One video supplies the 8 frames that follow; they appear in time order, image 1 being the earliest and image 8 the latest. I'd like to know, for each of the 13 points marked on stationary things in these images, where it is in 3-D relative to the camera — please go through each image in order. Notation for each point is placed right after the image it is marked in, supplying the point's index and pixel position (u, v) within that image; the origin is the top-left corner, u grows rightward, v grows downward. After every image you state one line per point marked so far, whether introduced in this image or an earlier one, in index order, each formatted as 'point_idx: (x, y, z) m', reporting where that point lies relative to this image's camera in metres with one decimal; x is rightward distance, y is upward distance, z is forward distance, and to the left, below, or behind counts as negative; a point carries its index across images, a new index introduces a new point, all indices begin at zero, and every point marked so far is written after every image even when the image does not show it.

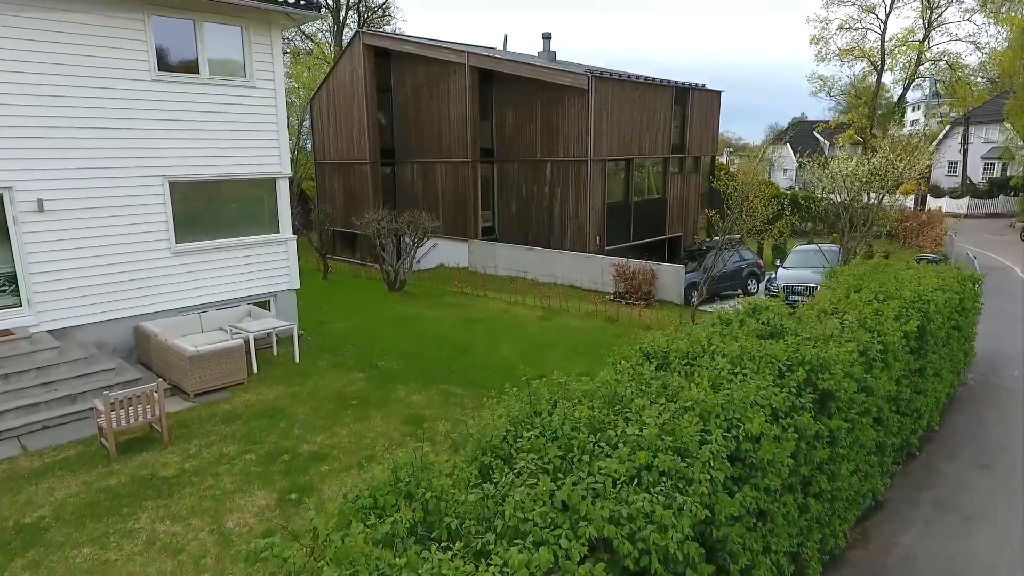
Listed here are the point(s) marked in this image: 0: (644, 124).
0: (+3.8, +4.7, +18.0) m
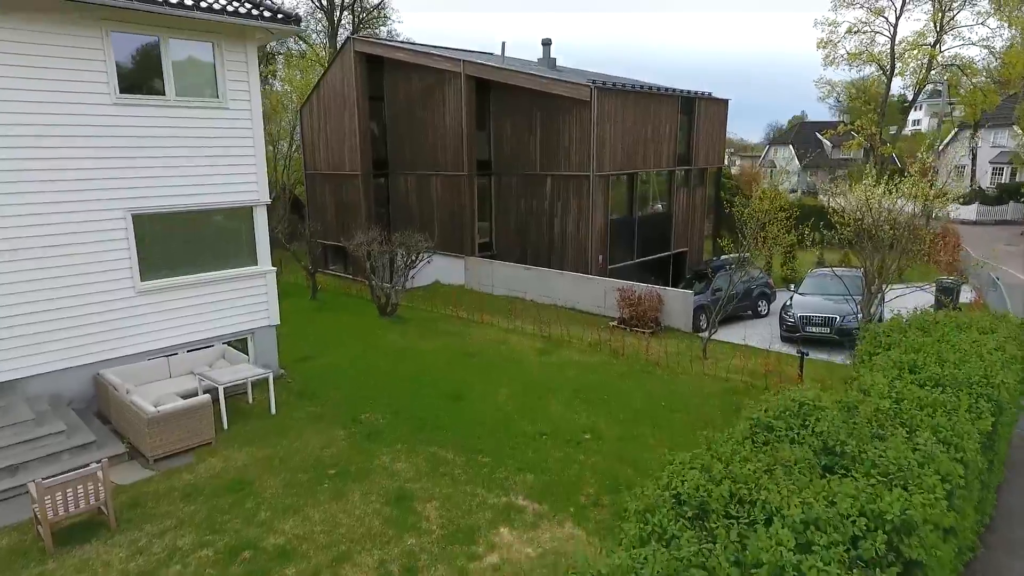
0: (+3.8, +4.2, +17.2) m
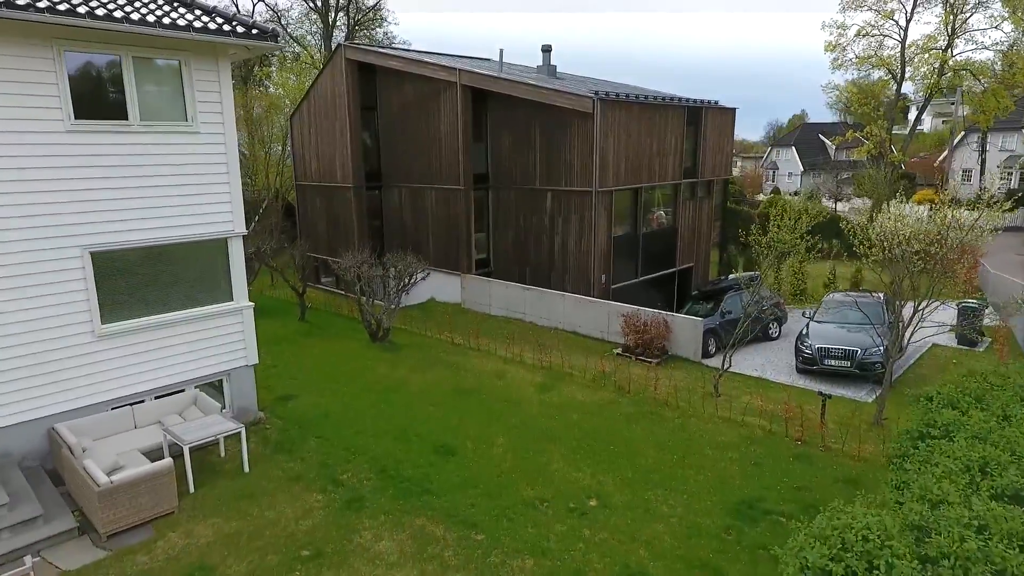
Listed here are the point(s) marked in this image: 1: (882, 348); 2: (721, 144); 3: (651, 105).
0: (+3.7, +3.7, +16.4) m
1: (+6.6, -1.1, +11.0) m
2: (+6.4, +4.4, +19.0) m
3: (+3.6, +4.7, +15.9) m
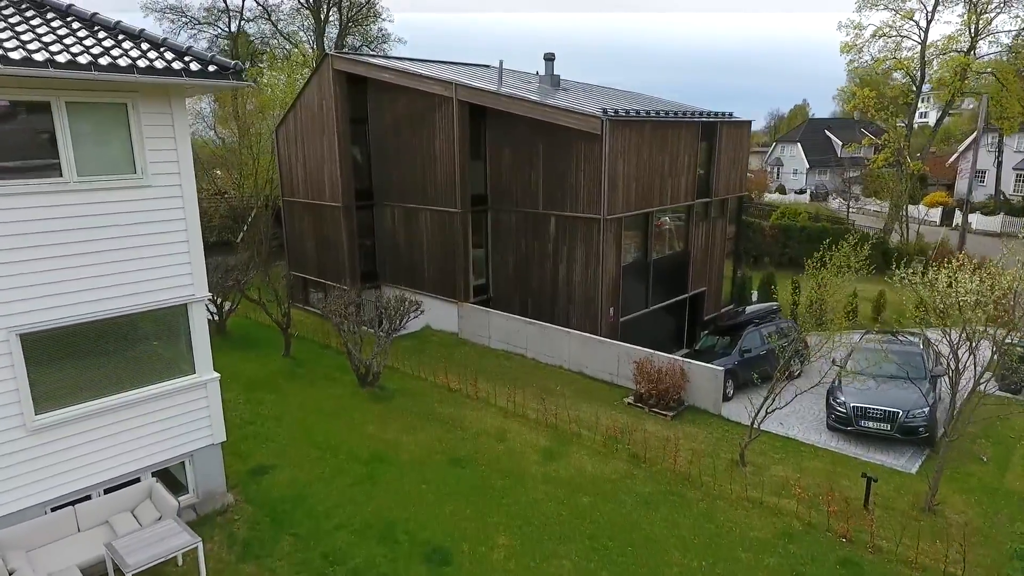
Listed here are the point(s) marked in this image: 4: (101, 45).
0: (+3.7, +2.9, +15.2) m
1: (+6.6, -2.0, +9.9) m
2: (+6.4, +3.7, +17.8) m
3: (+3.6, +3.9, +14.7) m
4: (-4.5, +2.6, +6.7) m
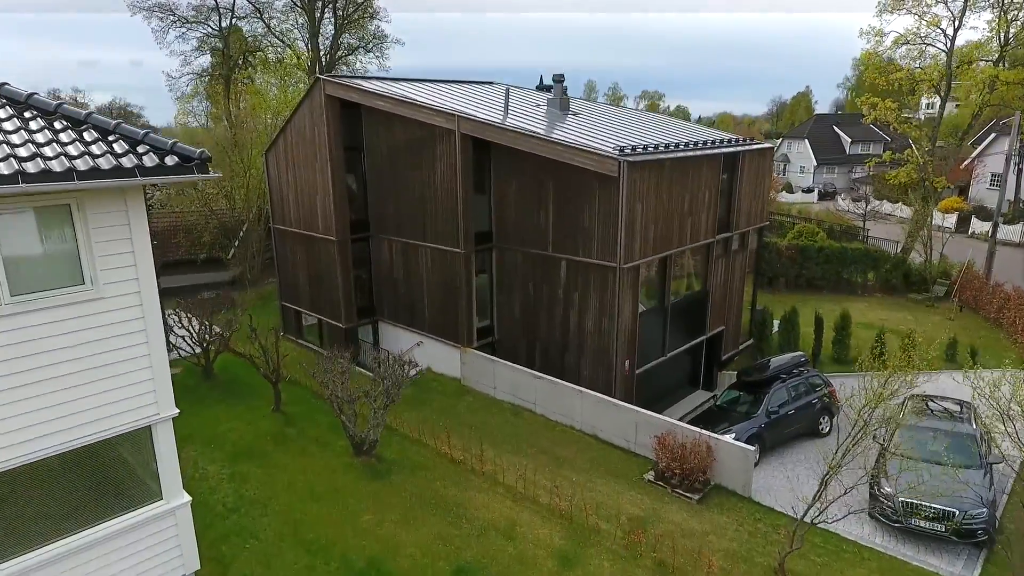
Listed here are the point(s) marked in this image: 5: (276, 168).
0: (+3.9, +1.8, +14.0) m
1: (+6.8, -3.2, +8.9) m
2: (+6.6, +2.7, +16.6) m
3: (+3.8, +2.8, +13.5) m
4: (-4.3, +1.3, +5.6) m
5: (-6.7, +3.4, +17.6) m
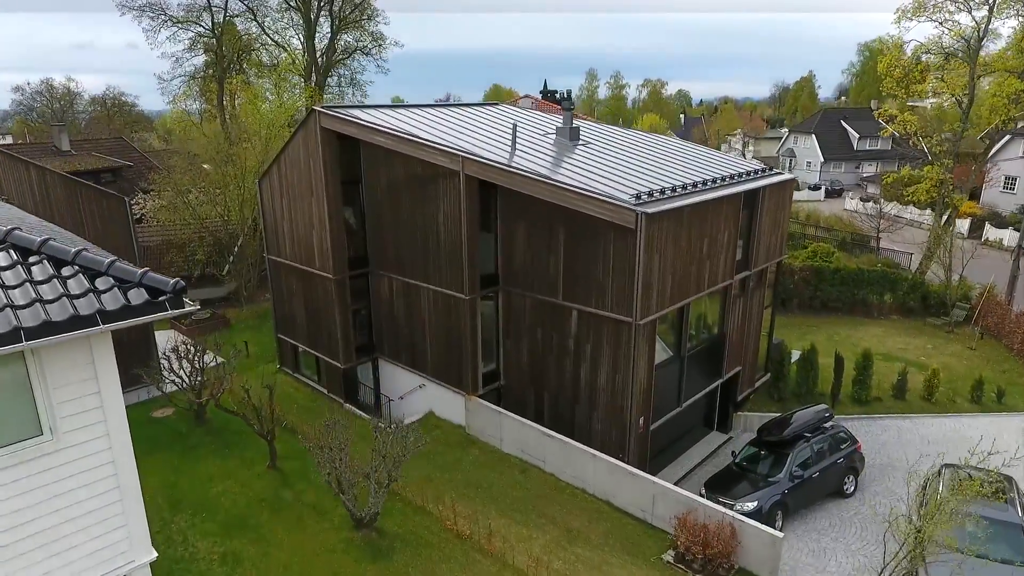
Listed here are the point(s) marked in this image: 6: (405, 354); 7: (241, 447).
0: (+4.1, +0.7, +13.2) m
1: (+7.0, -4.4, +8.2) m
2: (+6.8, +1.7, +15.8) m
3: (+3.9, +1.7, +12.7) m
4: (-4.1, +0.1, +4.8) m
5: (-6.5, +2.4, +16.8) m
6: (-2.7, -1.7, +15.7) m
7: (-6.2, -3.6, +14.1) m
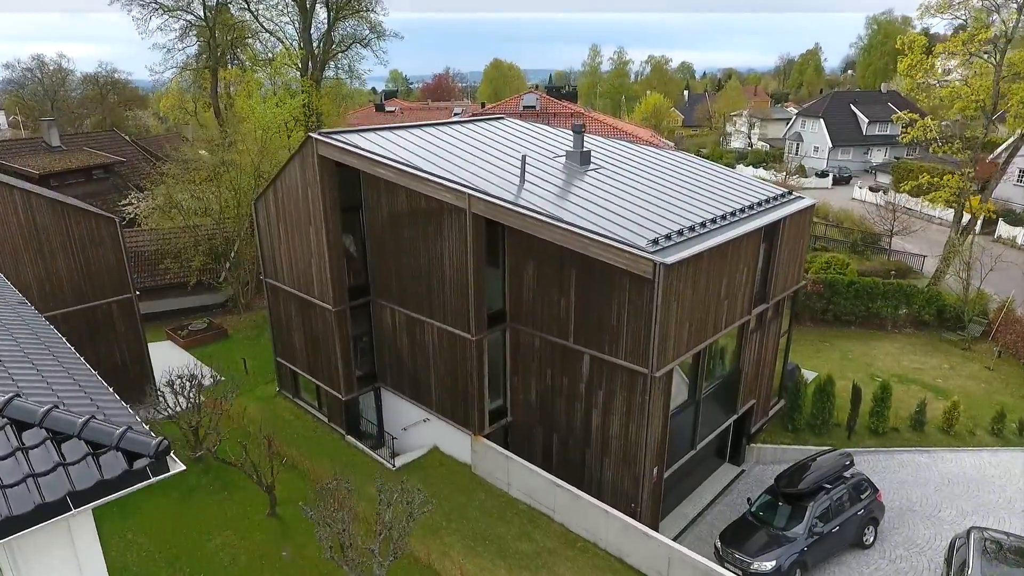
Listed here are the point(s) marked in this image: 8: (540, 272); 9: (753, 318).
0: (+4.2, -0.1, +12.6) m
1: (+7.1, -5.5, +7.8) m
2: (+6.9, +0.9, +15.1) m
3: (+4.1, +0.9, +12.0) m
4: (-3.9, -1.2, +4.2) m
5: (-6.4, +1.7, +16.1) m
6: (-2.5, -2.4, +15.2) m
7: (-6.0, -4.4, +13.6) m
8: (+0.6, +0.3, +12.8) m
9: (+5.5, -0.7, +14.2) m
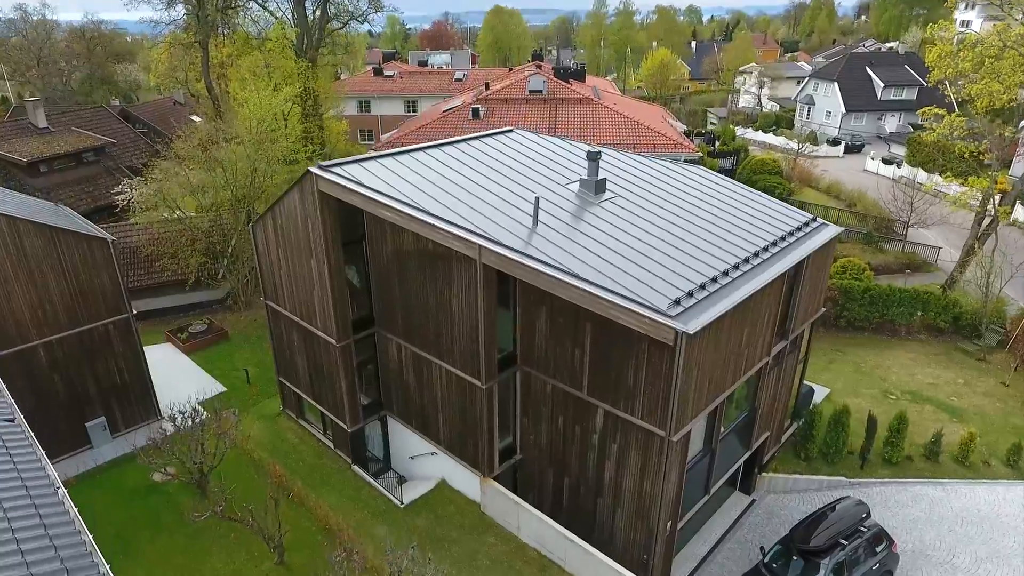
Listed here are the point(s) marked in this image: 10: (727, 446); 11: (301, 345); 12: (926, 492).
0: (+4.5, -1.1, +12.1) m
1: (+7.3, -6.8, +7.8) m
2: (+7.2, +0.2, +14.5) m
3: (+4.3, -0.2, +11.4) m
4: (-3.7, -2.8, +3.8) m
5: (-6.1, +1.1, +15.4) m
6: (-2.3, -3.1, +14.9) m
7: (-5.8, -5.3, +13.5) m
8: (+0.8, -0.6, +12.2) m
9: (+5.7, -1.5, +13.7) m
10: (+4.7, -3.4, +13.6) m
11: (-5.3, -1.4, +15.7) m
12: (+10.0, -4.9, +15.0) m
